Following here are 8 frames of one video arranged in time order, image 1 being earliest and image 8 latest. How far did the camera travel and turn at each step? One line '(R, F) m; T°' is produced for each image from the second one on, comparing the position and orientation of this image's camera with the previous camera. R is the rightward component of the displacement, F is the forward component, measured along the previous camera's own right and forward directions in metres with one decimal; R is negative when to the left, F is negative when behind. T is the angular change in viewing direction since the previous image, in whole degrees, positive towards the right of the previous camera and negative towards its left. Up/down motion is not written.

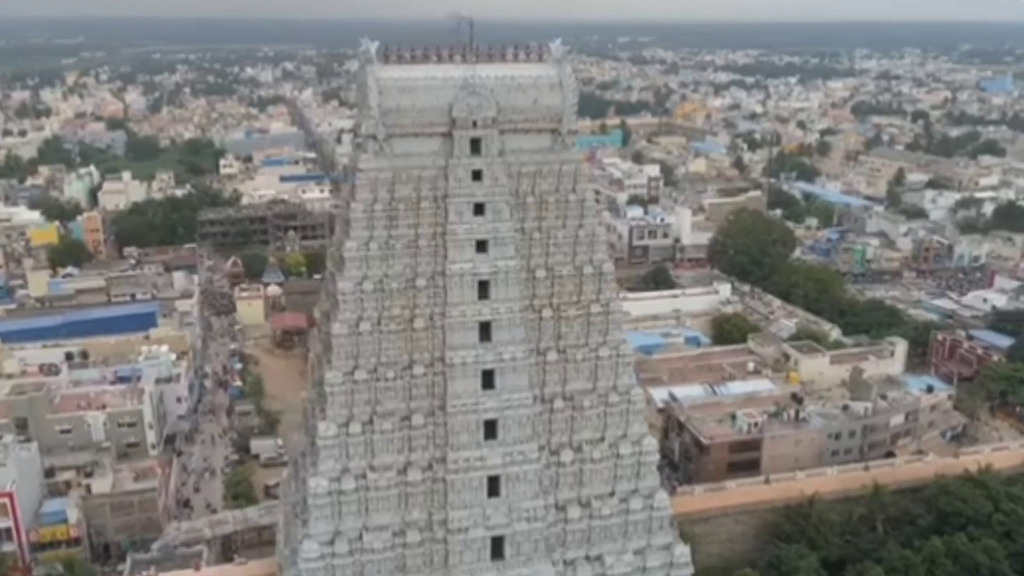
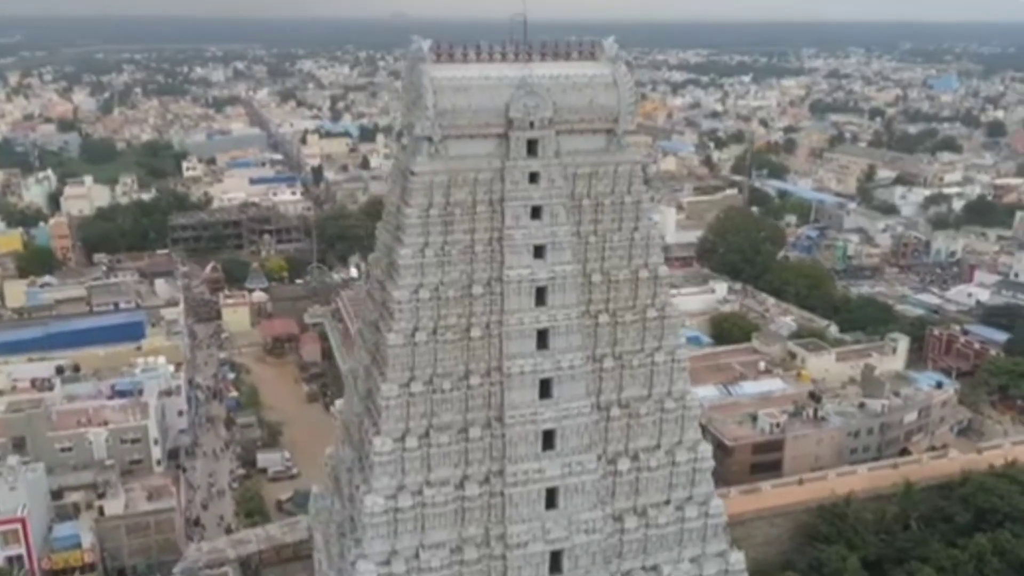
(-1.9, +0.6) m; +3°
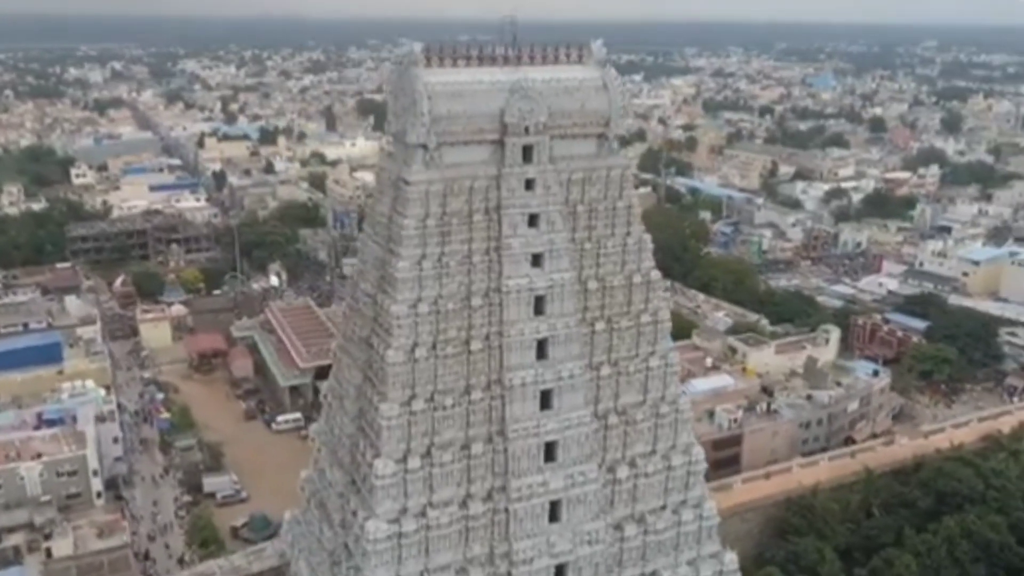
(-1.8, +0.5) m; +7°
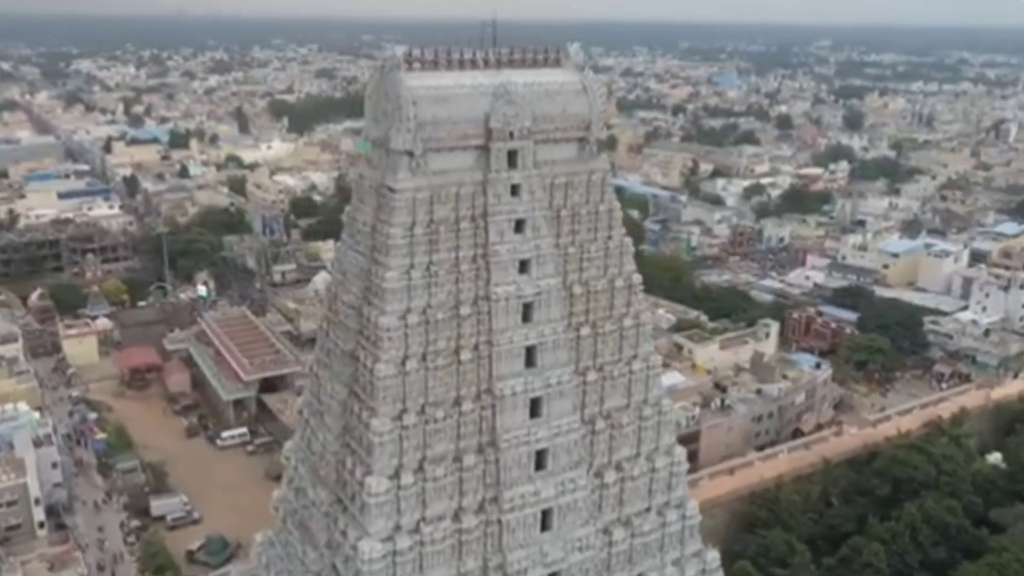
(-1.2, +0.3) m; +6°
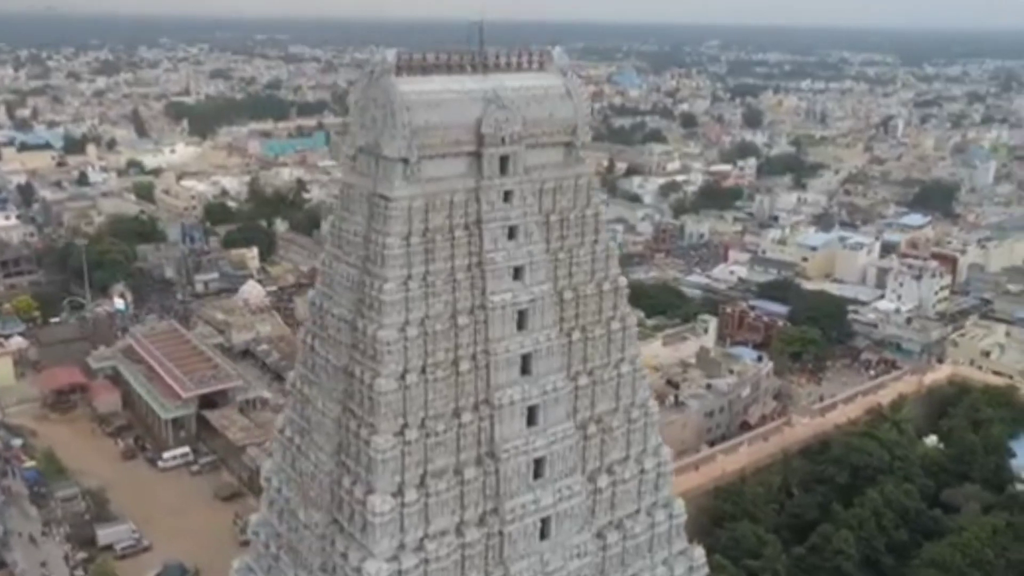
(-1.5, +0.3) m; +6°
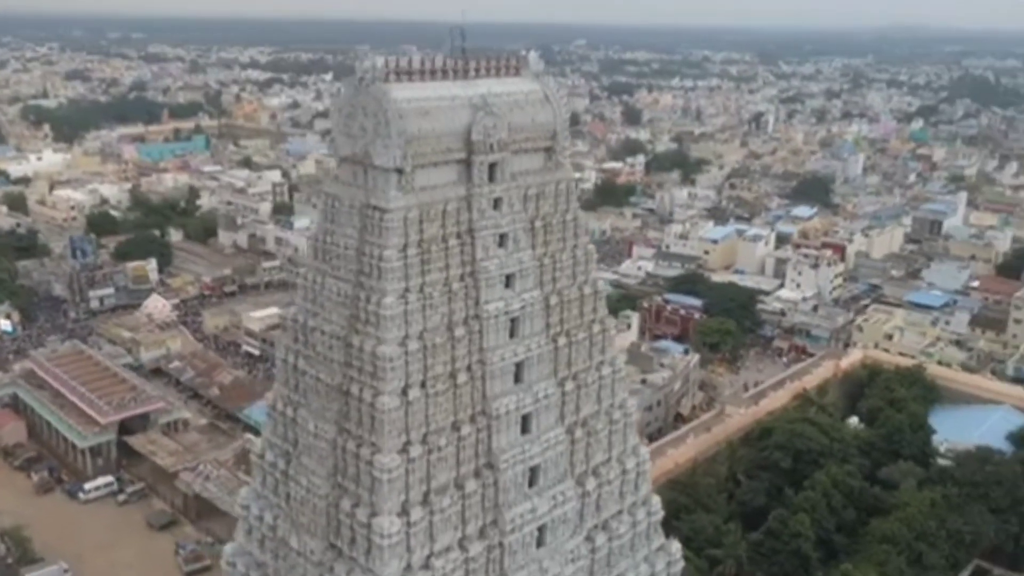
(-1.8, +0.3) m; +8°
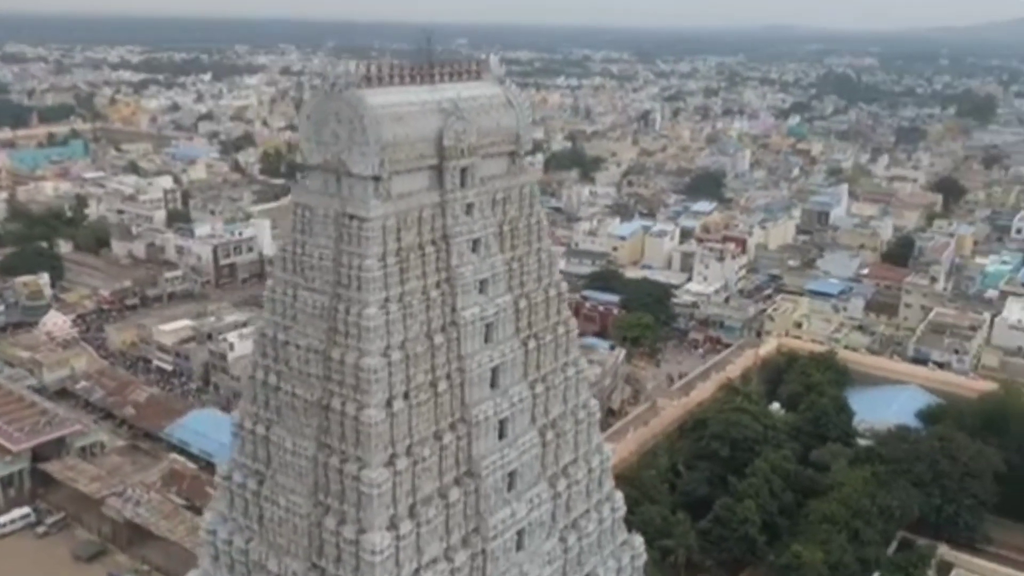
(-1.4, +0.1) m; +7°
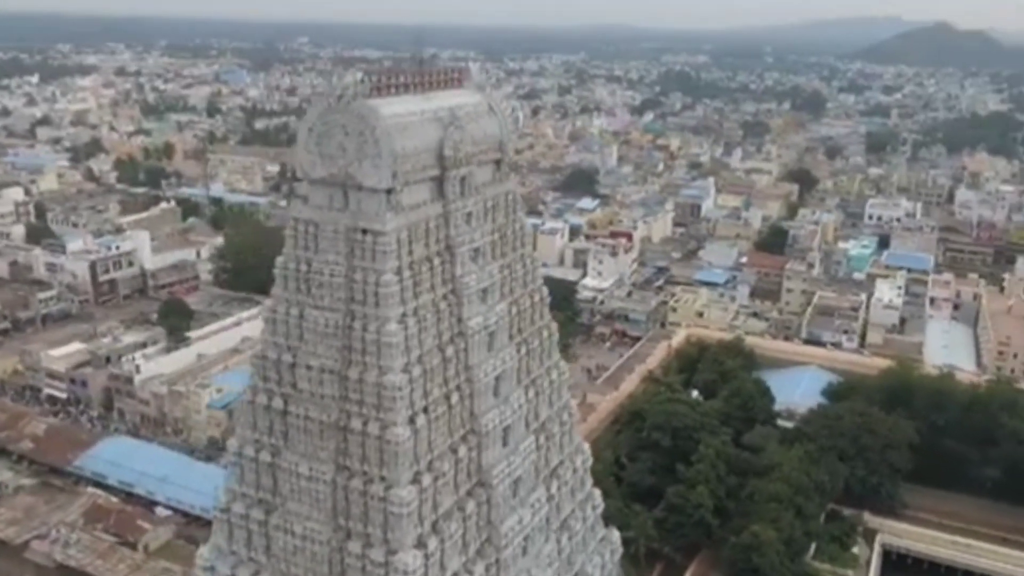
(-2.4, +0.2) m; +10°
